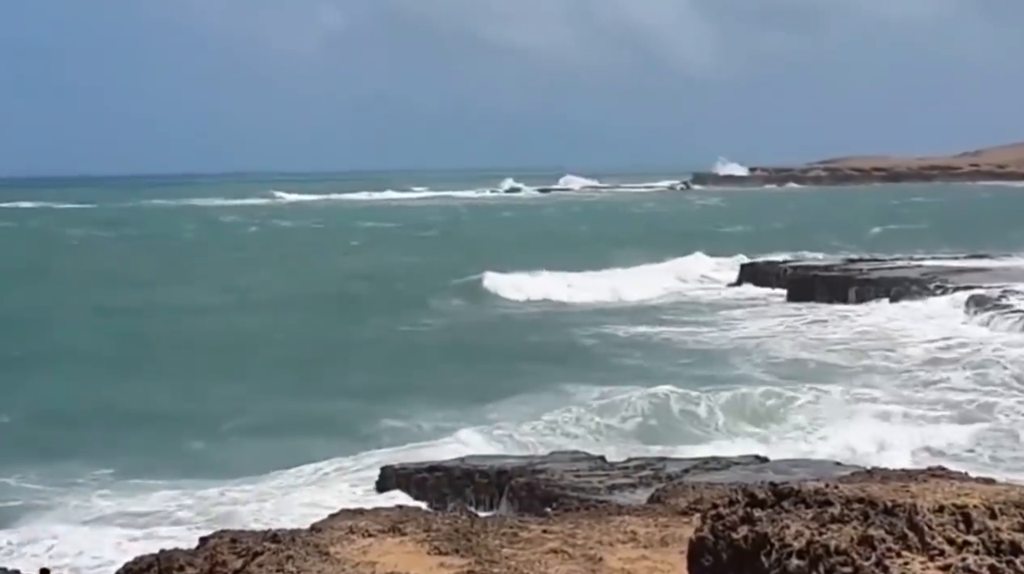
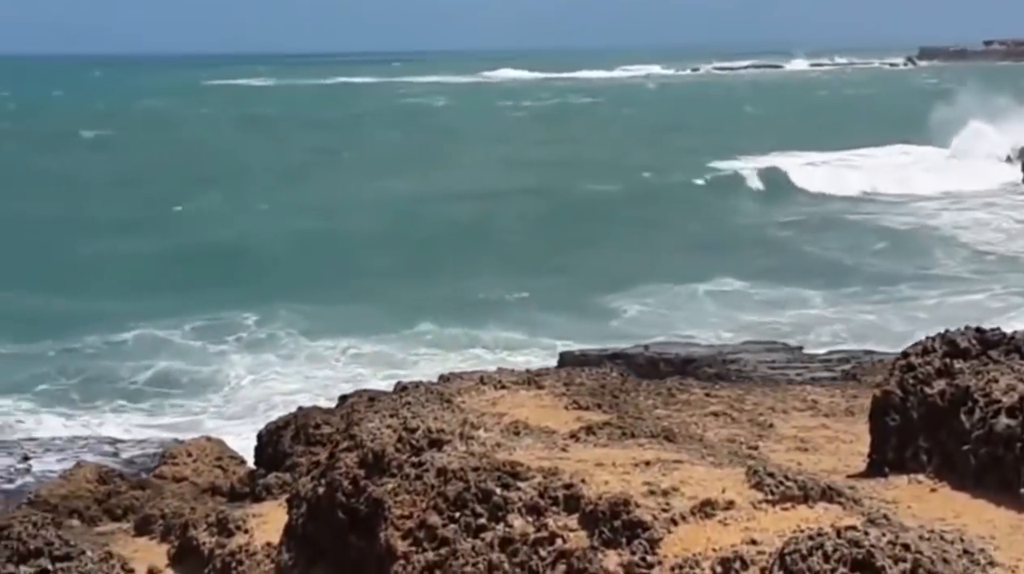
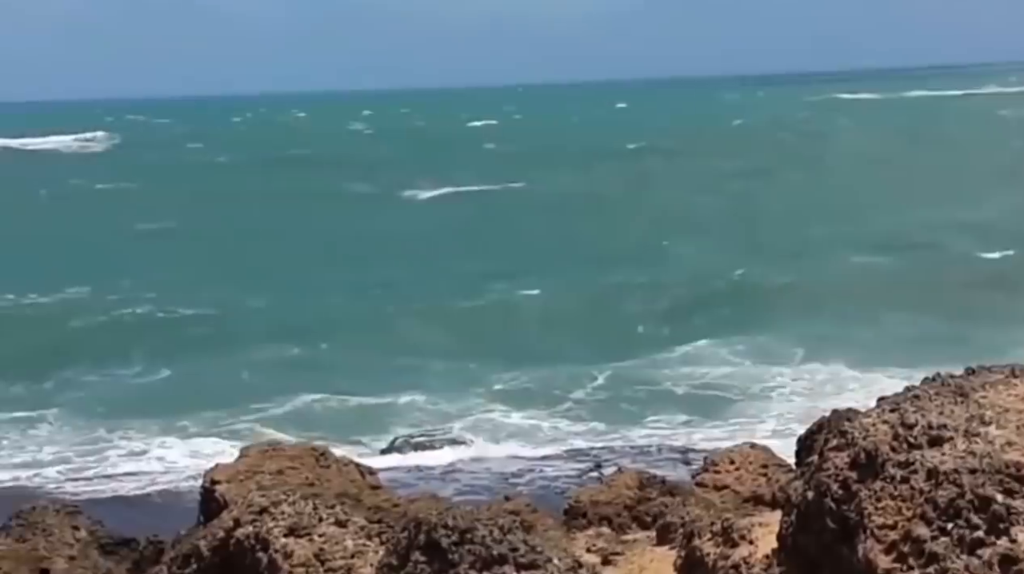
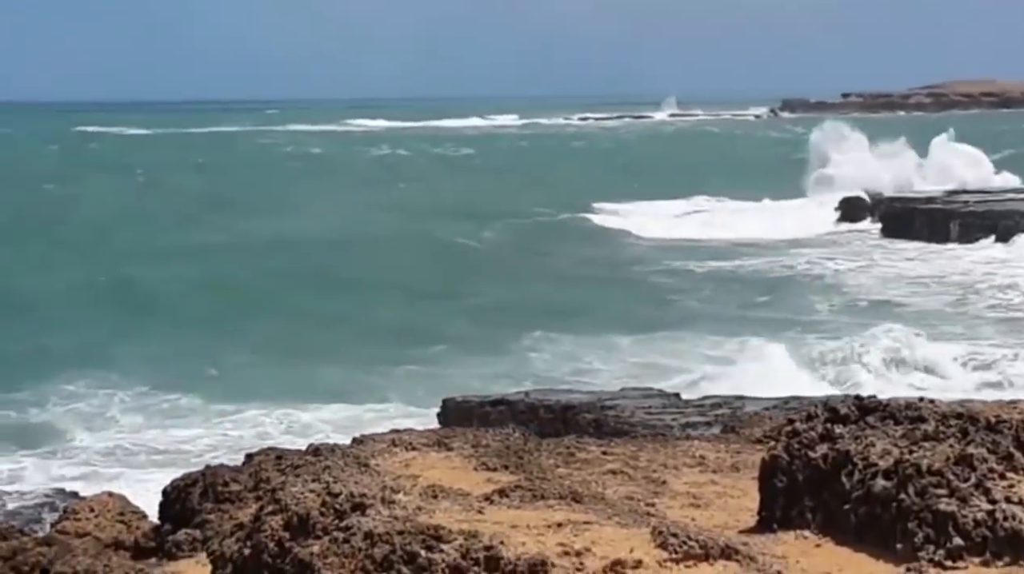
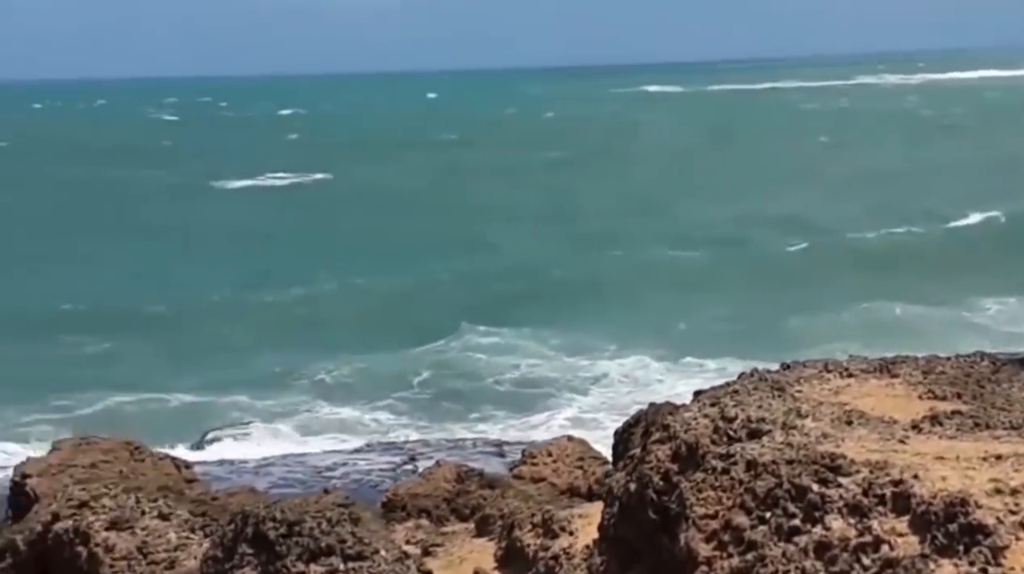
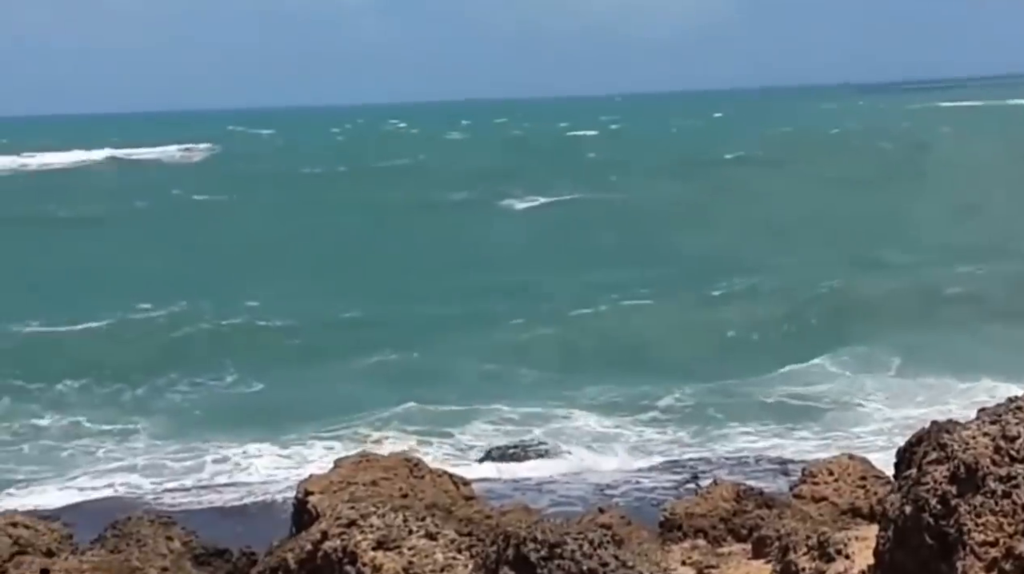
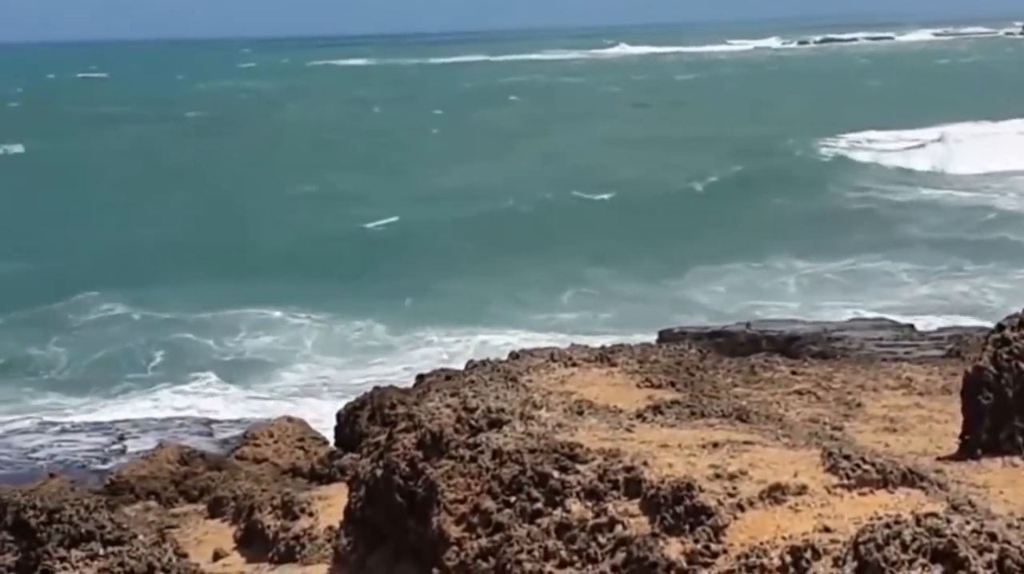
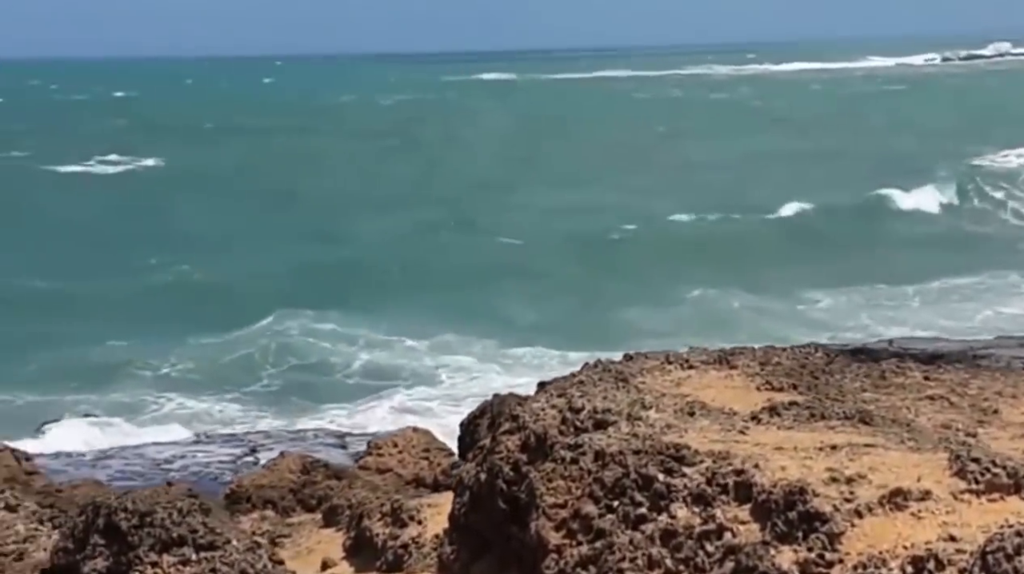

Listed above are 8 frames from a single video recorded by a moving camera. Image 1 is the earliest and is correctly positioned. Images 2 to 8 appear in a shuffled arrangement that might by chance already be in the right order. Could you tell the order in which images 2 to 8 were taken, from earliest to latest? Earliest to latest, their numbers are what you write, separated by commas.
4, 2, 7, 8, 5, 3, 6
